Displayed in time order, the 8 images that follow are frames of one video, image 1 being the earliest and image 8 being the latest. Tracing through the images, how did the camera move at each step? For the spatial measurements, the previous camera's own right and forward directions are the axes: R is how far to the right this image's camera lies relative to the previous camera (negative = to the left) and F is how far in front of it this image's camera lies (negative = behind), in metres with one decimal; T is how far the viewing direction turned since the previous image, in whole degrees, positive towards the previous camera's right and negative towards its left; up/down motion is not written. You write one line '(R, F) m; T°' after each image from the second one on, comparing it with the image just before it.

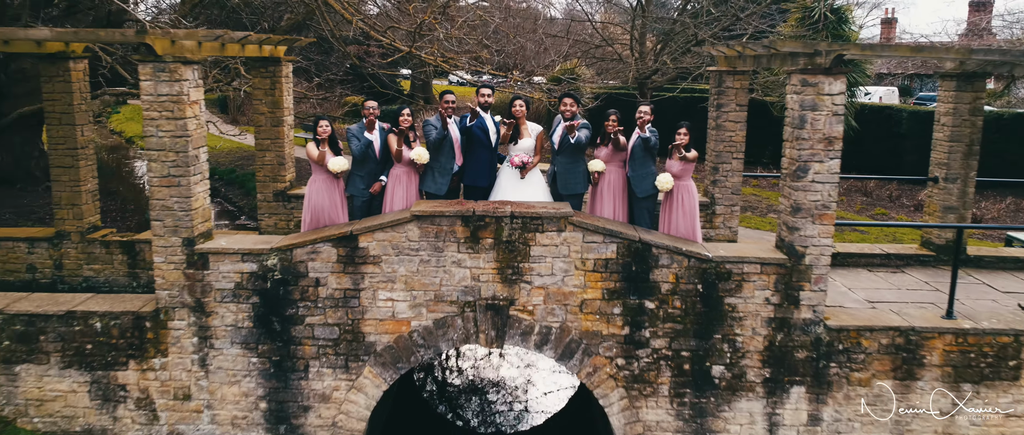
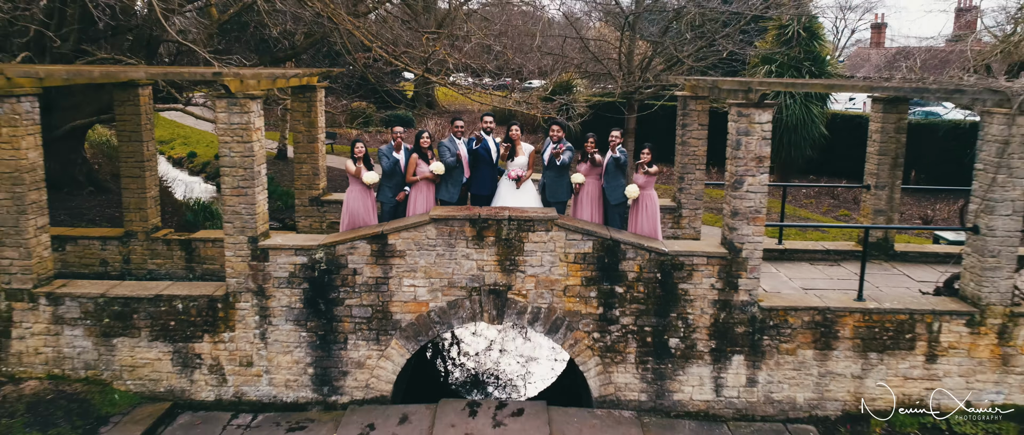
(0.0, -1.2) m; 0°
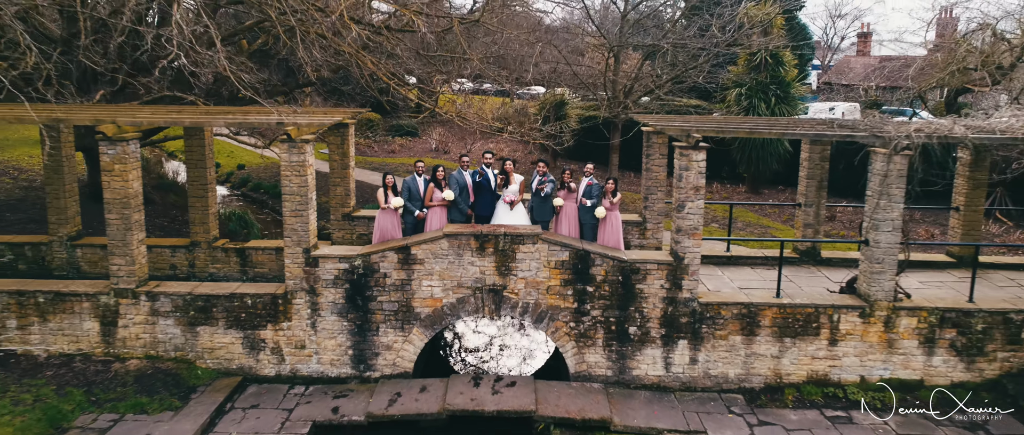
(+0.1, -1.7) m; 0°
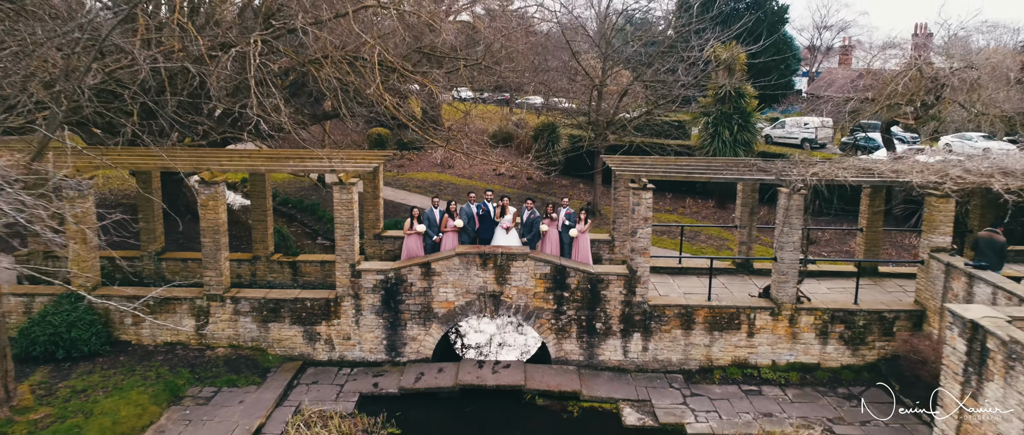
(+0.1, -2.5) m; 0°
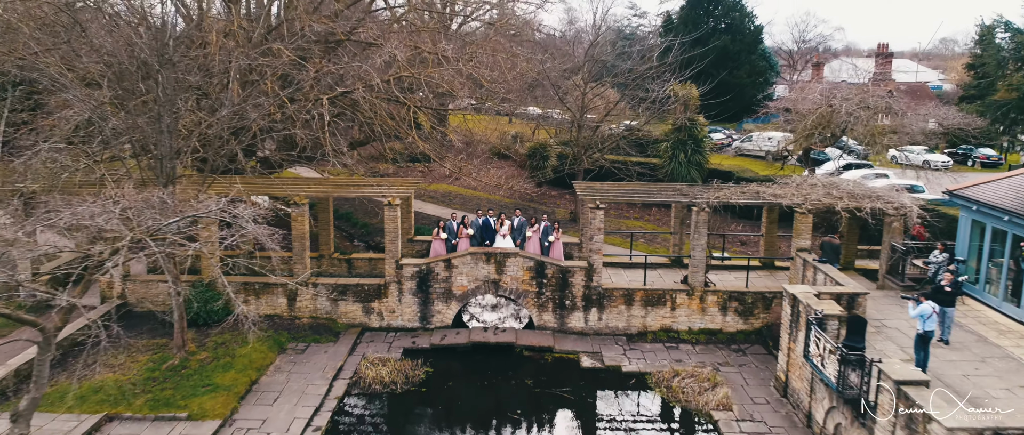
(+0.1, -4.5) m; 0°
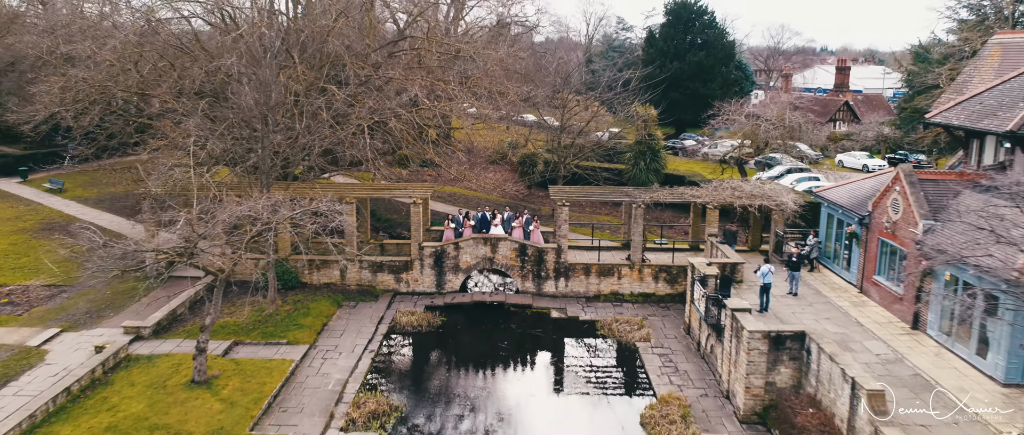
(+0.2, -5.6) m; 0°
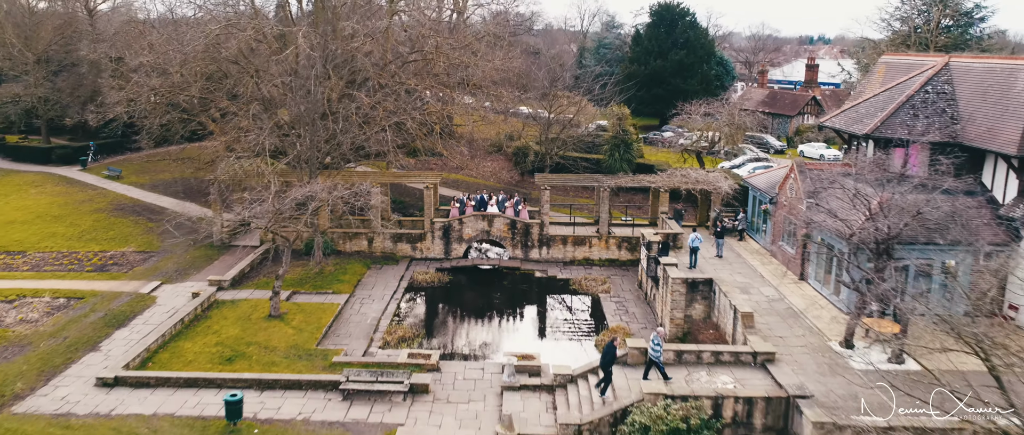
(+0.2, -5.2) m; 0°
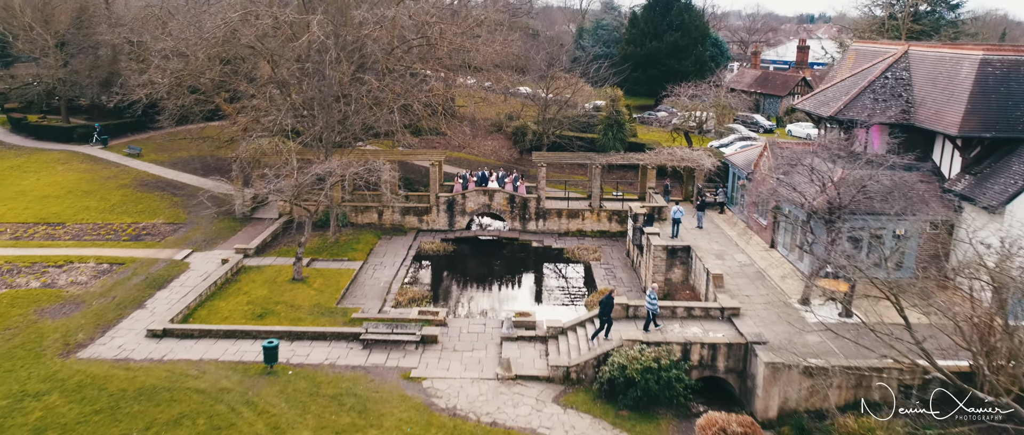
(0.0, -2.1) m; 0°
